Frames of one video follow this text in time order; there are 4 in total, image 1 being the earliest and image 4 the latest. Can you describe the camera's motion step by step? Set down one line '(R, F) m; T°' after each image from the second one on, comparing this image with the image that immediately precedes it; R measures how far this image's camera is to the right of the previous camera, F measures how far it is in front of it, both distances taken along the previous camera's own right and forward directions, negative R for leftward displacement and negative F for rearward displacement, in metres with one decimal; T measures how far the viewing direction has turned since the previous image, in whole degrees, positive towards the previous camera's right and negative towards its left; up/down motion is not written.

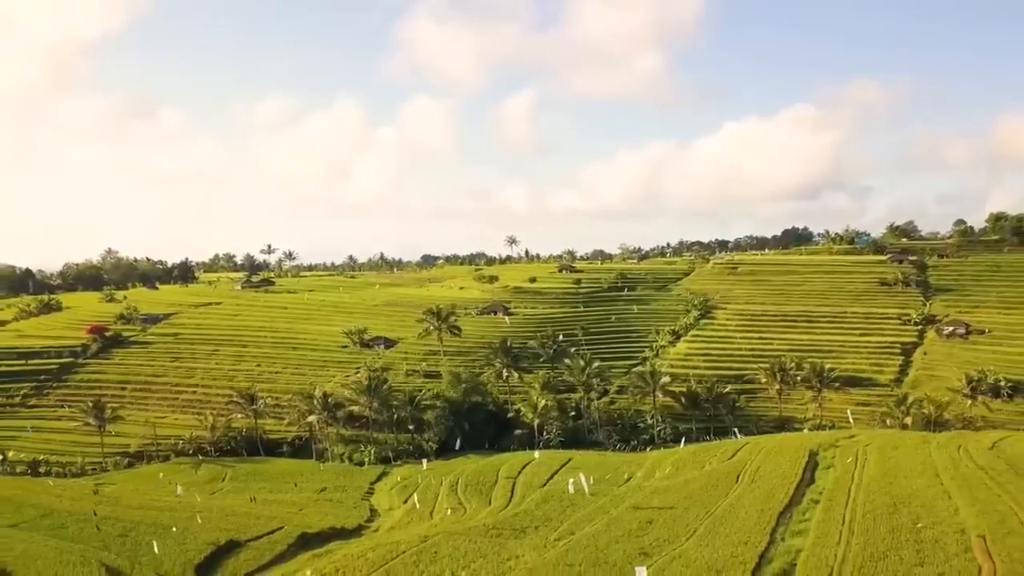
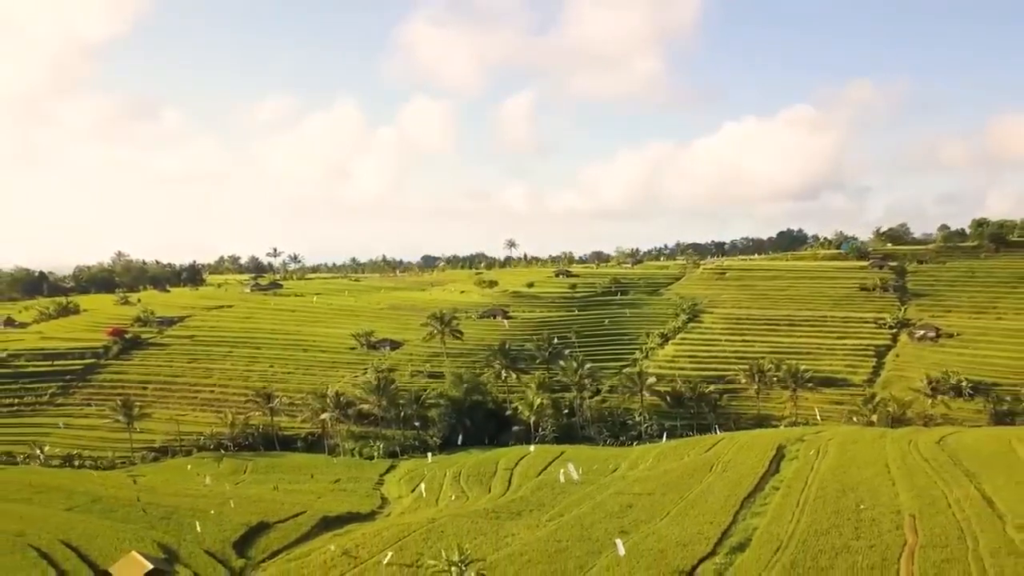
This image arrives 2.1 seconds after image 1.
(+0.2, -7.0) m; 0°
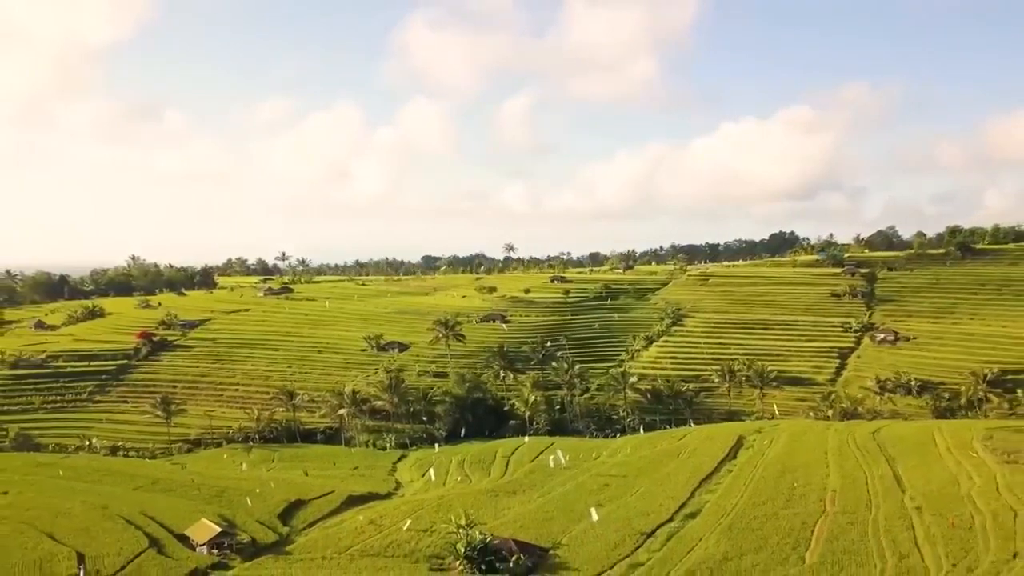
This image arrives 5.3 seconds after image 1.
(+0.3, -11.3) m; 0°
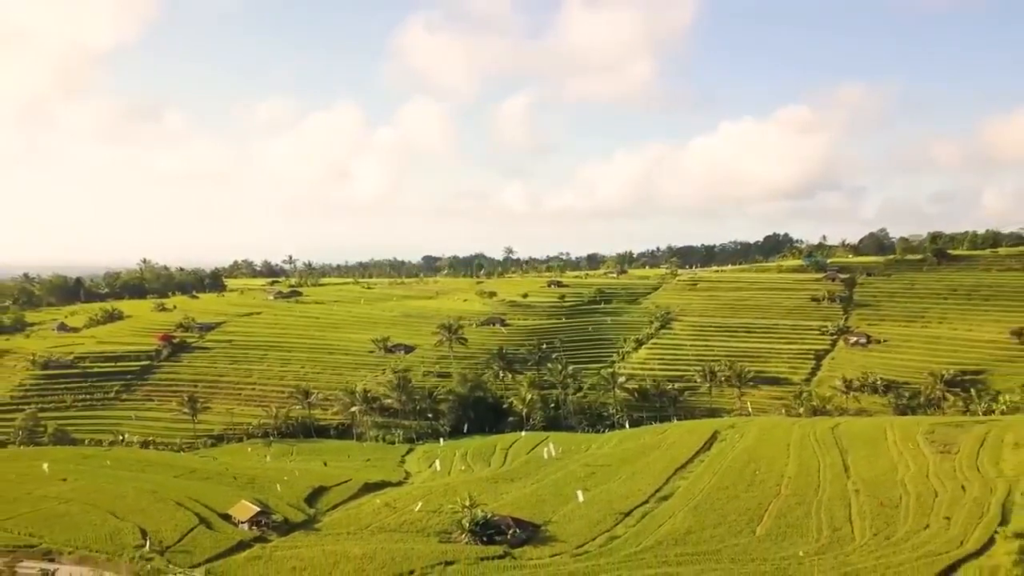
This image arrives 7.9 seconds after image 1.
(+0.2, -9.1) m; 0°
